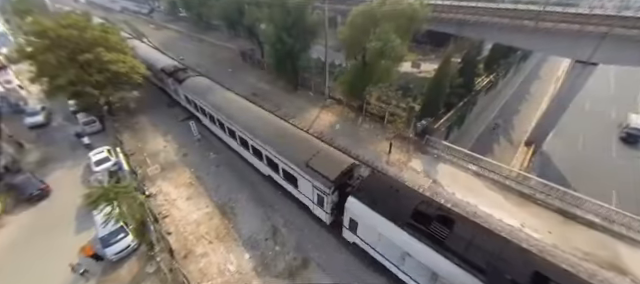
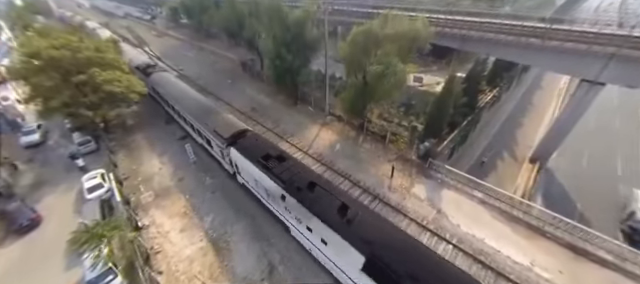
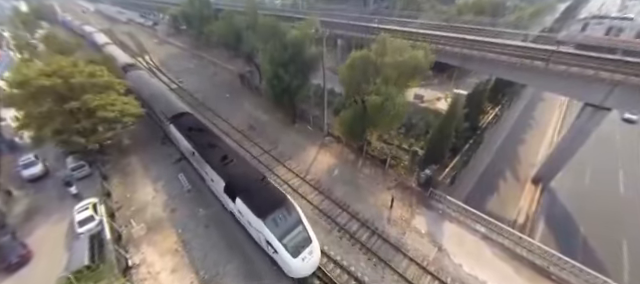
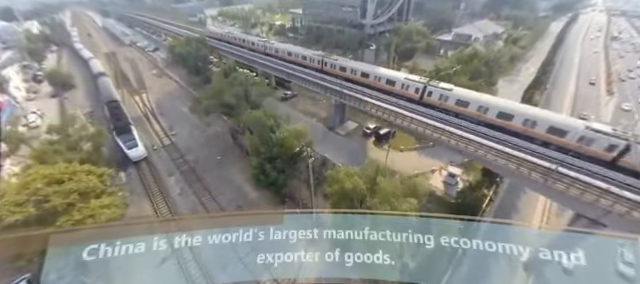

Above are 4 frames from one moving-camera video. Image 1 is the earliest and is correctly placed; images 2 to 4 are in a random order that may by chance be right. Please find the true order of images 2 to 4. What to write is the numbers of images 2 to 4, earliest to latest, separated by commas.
2, 3, 4
